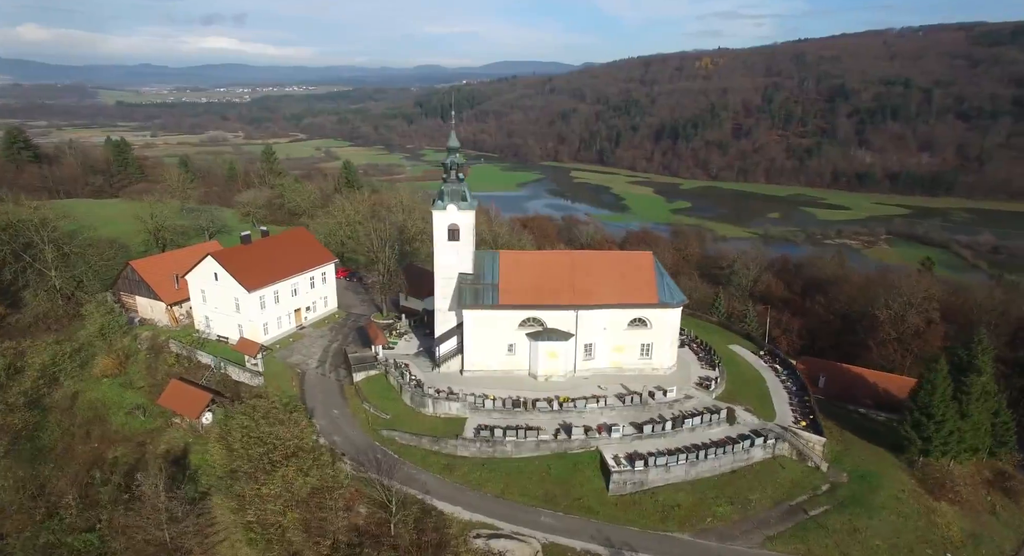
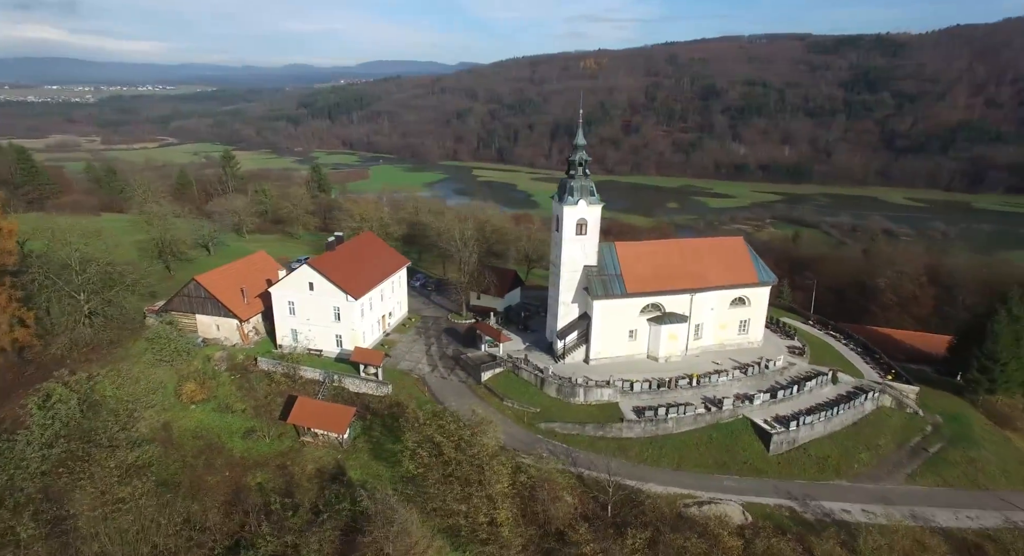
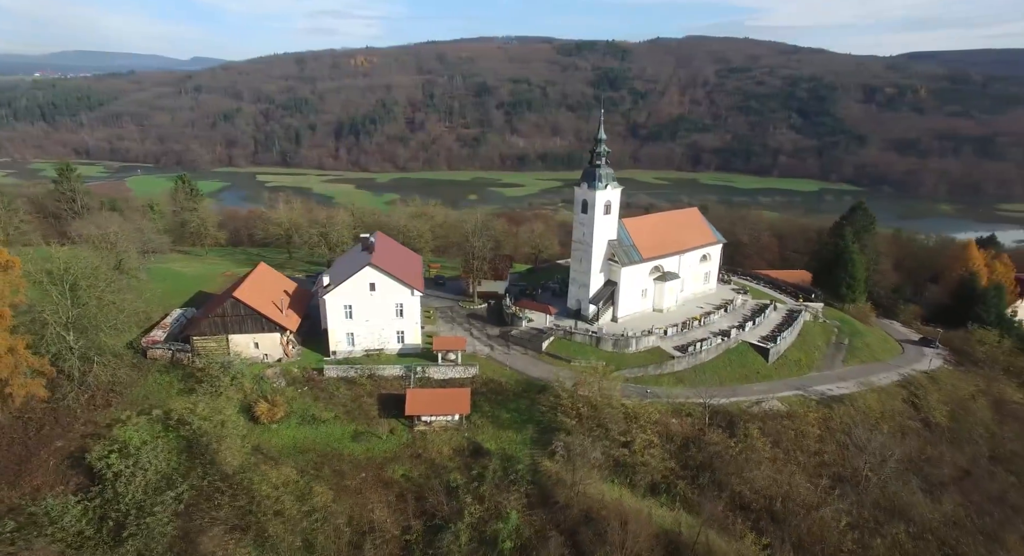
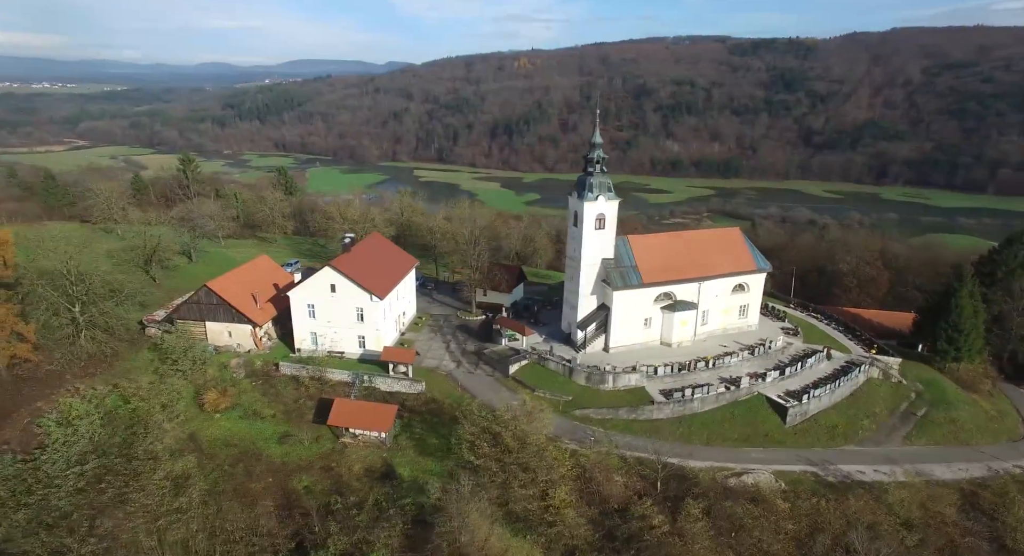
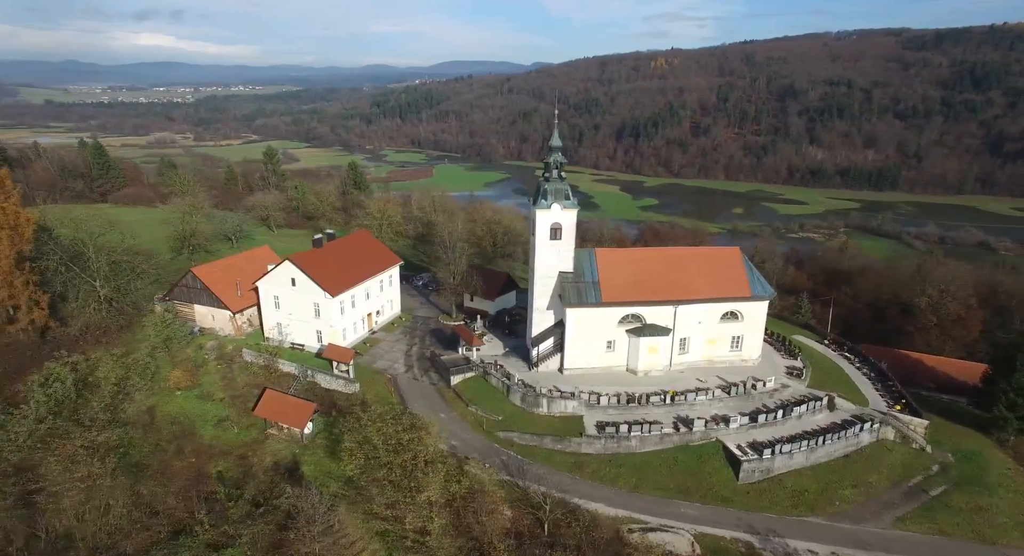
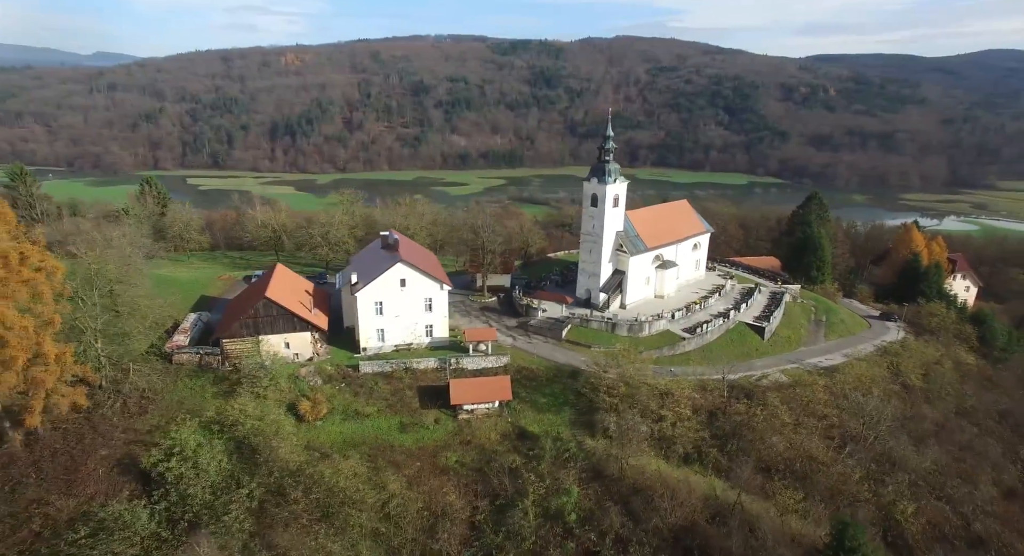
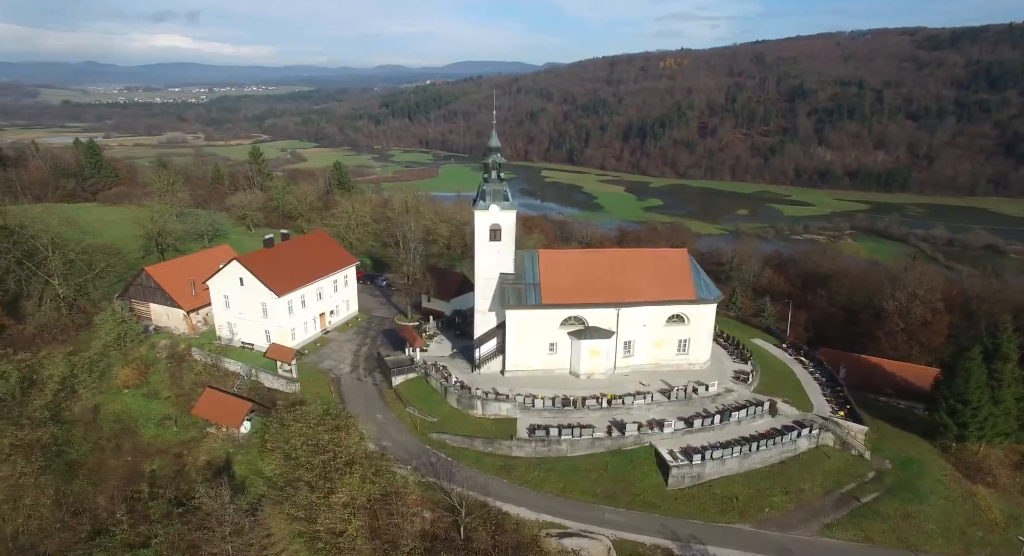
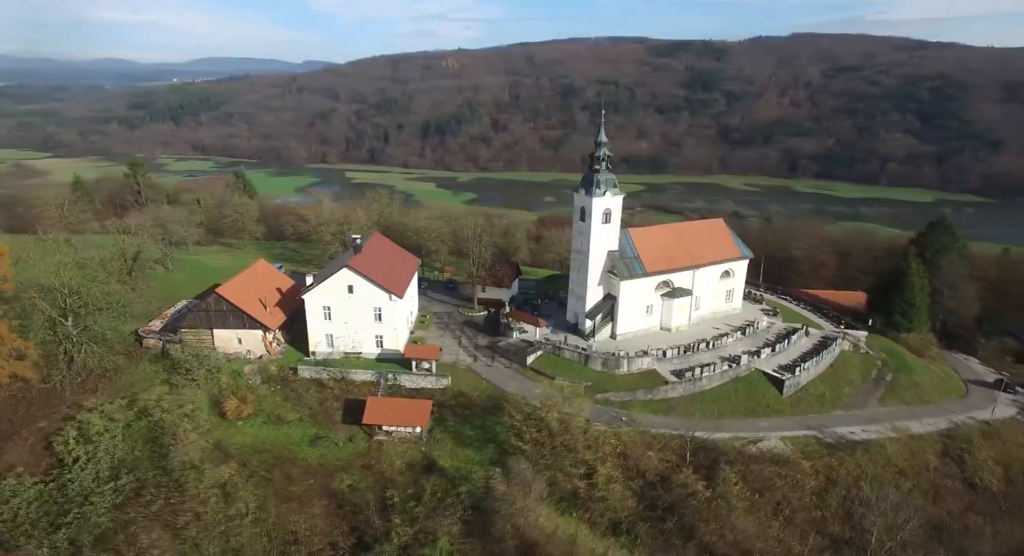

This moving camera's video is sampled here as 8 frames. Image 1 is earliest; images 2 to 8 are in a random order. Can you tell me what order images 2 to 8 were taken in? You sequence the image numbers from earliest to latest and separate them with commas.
7, 5, 2, 4, 8, 3, 6
